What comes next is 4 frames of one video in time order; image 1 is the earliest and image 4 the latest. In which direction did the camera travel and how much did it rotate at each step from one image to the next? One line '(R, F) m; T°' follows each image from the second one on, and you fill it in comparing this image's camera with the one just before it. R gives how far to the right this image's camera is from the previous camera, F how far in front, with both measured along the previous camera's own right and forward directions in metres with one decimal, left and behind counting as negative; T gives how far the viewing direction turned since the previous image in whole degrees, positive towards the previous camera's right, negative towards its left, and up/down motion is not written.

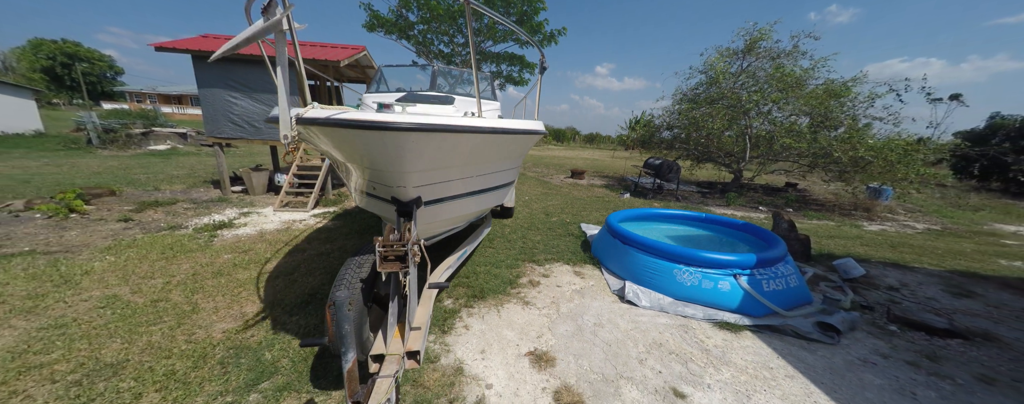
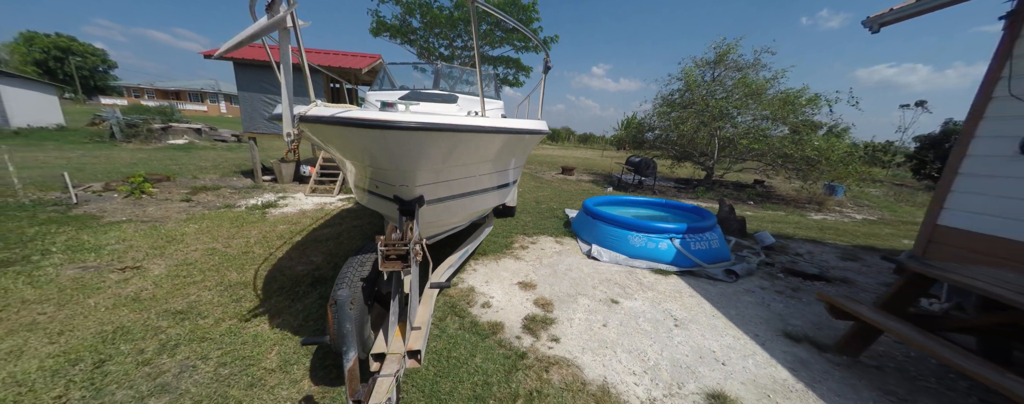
(0.0, -0.9) m; +1°
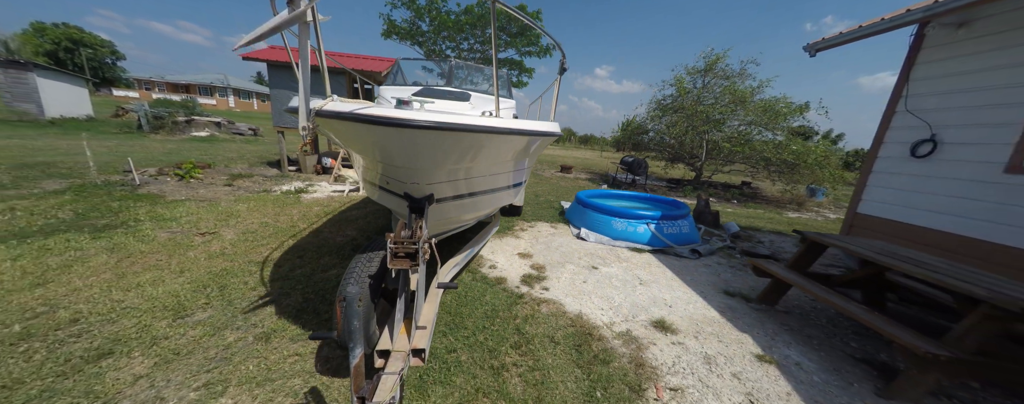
(0.0, -0.6) m; 0°
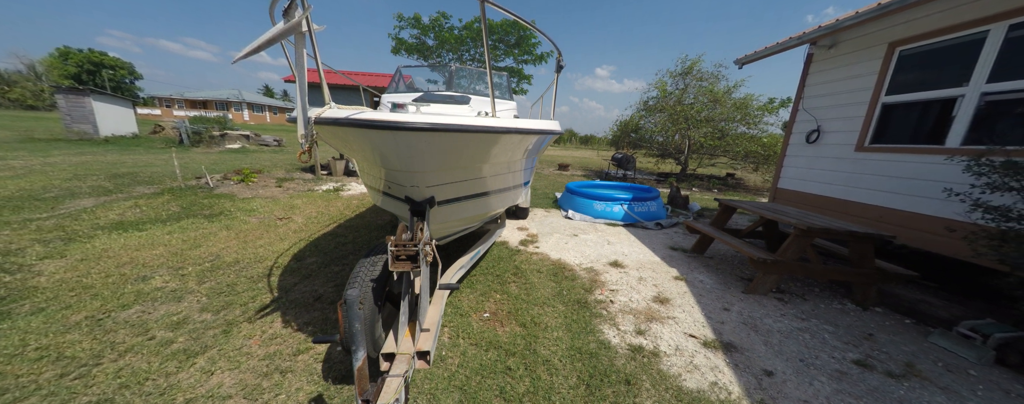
(+0.1, -1.0) m; -1°
